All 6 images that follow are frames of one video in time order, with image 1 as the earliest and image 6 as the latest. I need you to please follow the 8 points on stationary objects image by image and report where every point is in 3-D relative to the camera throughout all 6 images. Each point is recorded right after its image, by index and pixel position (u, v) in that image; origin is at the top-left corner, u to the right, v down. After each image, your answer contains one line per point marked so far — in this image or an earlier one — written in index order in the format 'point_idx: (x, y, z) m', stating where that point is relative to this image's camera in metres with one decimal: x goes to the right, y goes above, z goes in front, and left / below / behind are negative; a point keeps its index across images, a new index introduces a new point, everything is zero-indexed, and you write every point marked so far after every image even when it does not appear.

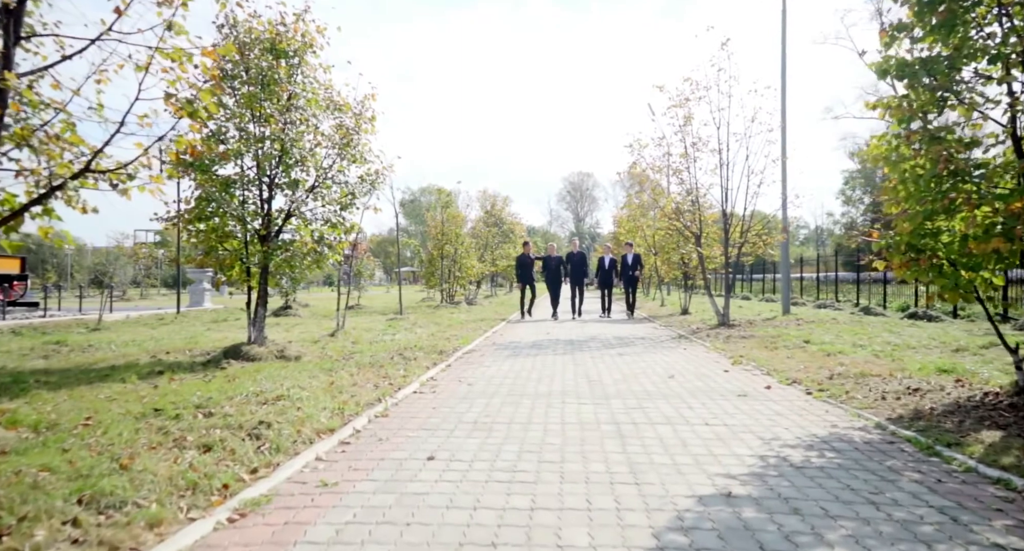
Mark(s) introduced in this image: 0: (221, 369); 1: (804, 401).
0: (-3.9, -1.3, +8.2) m
1: (+3.0, -1.3, +6.1) m
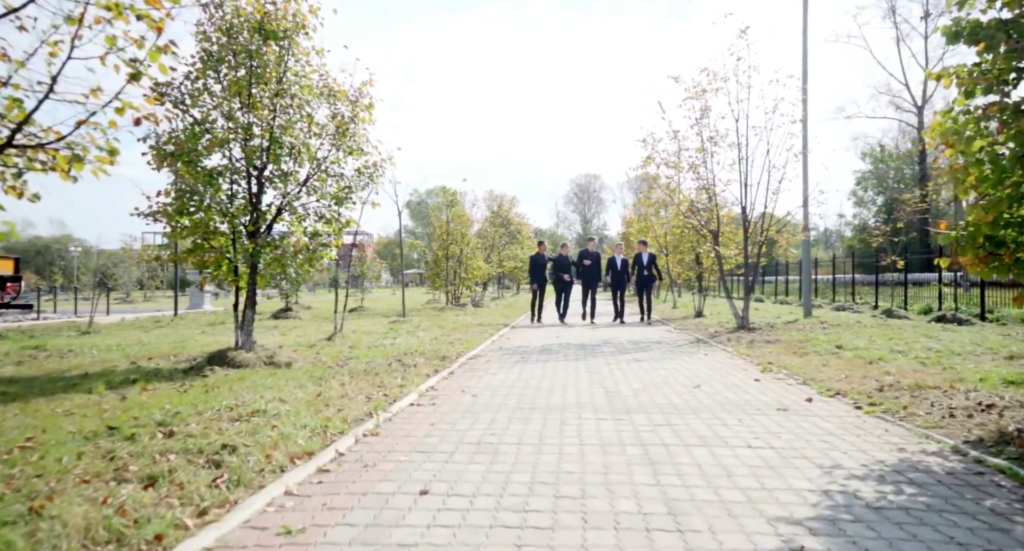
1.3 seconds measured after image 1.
0: (-3.8, -1.3, +7.4) m
1: (+3.0, -1.3, +5.3) m
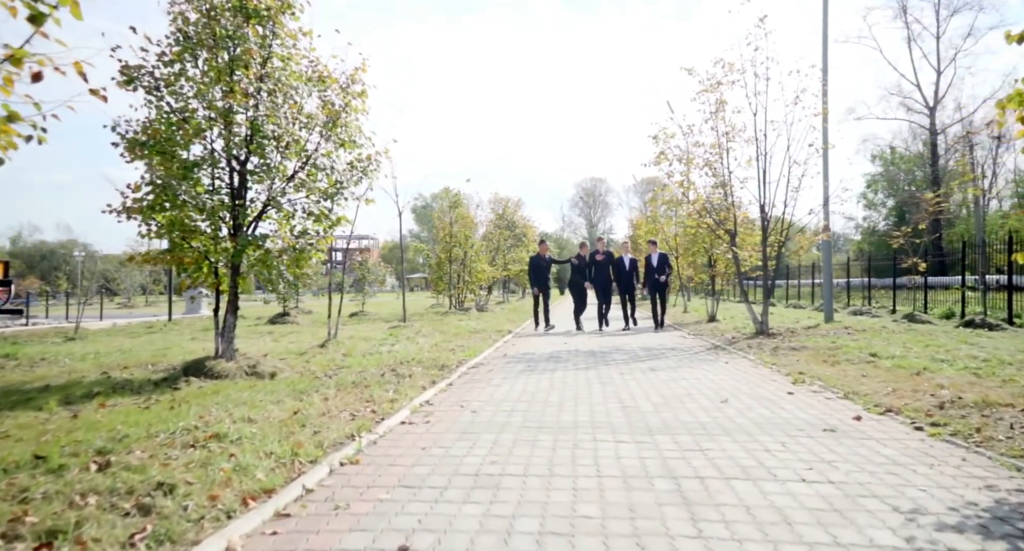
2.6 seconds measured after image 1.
0: (-3.8, -1.3, +6.7) m
1: (+3.1, -1.3, +4.5) m
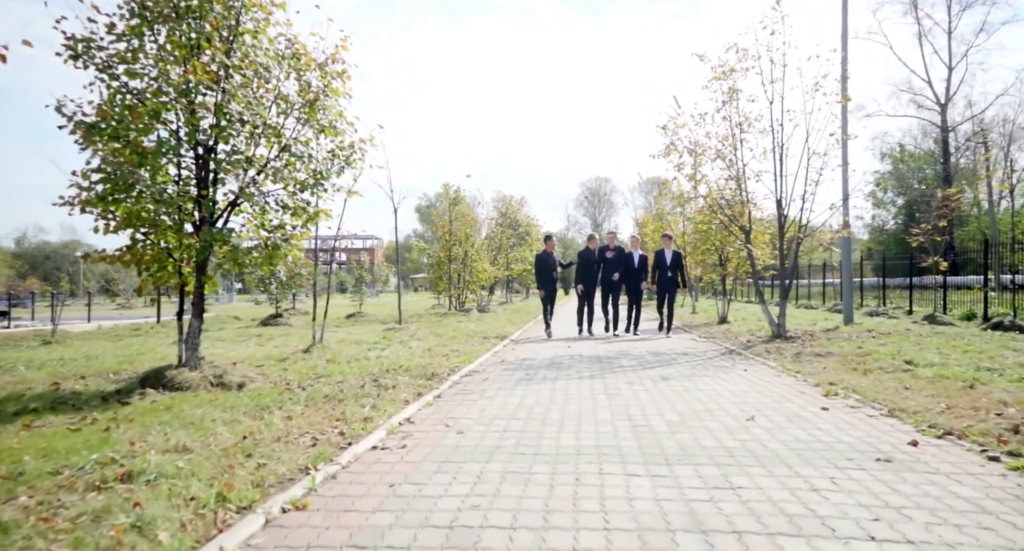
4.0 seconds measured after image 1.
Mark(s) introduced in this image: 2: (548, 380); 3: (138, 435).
0: (-3.8, -1.3, +5.9) m
1: (+3.0, -1.3, +3.6) m
2: (+0.5, -1.5, +8.4) m
3: (-2.8, -1.2, +4.5) m
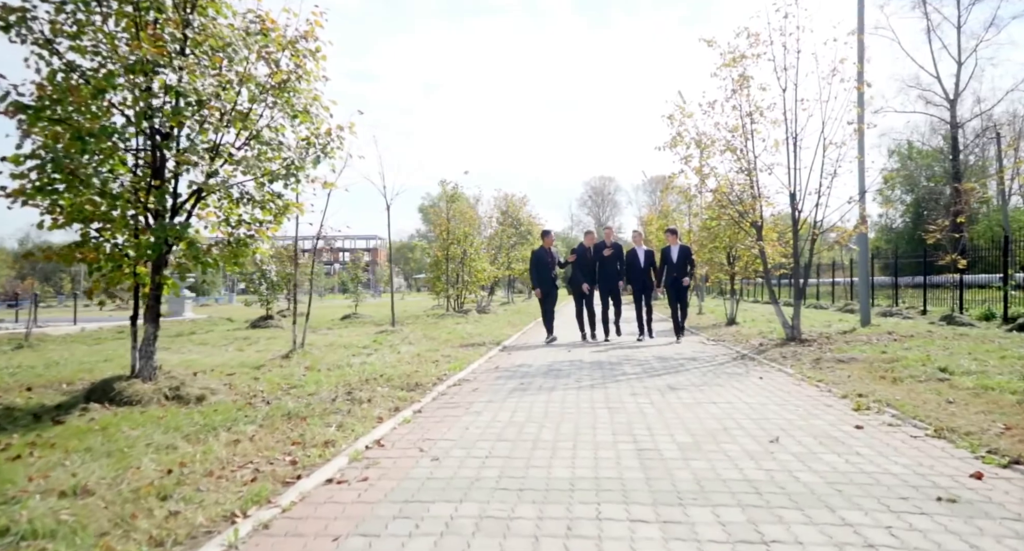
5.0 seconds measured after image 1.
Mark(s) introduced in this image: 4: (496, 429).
0: (-3.9, -1.3, +5.2) m
1: (+2.9, -1.2, +2.9) m
2: (+0.4, -1.4, +7.6) m
3: (-2.9, -1.2, +3.8) m
4: (-0.1, -1.4, +5.4) m
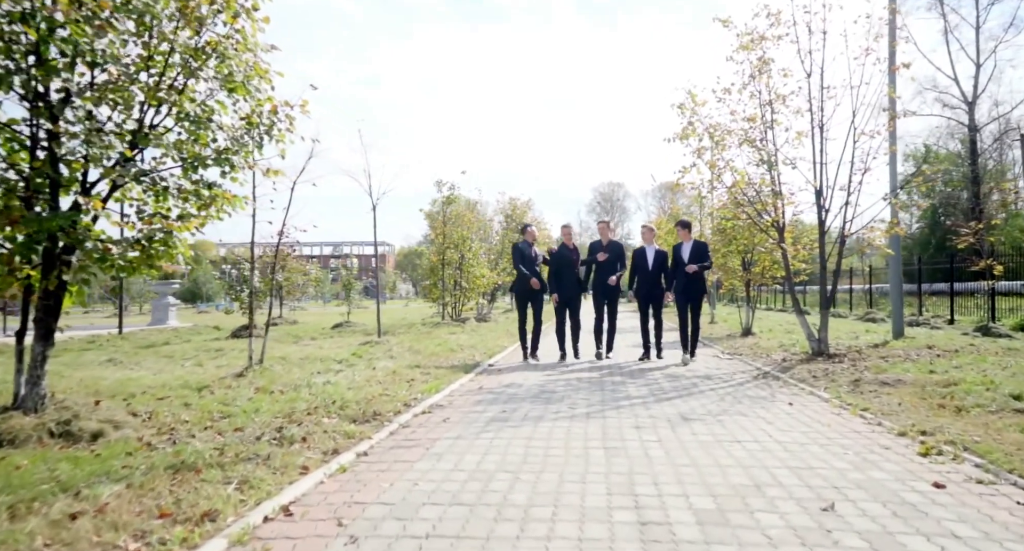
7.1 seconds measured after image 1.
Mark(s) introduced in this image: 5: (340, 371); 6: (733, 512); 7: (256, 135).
0: (-4.2, -1.3, +3.9) m
1: (+2.6, -1.3, +1.5) m
2: (+0.2, -1.5, +6.3) m
3: (-3.2, -1.2, +2.5) m
4: (-0.4, -1.4, +4.1) m
5: (-2.7, -1.5, +9.7) m
6: (+1.3, -1.4, +3.6) m
7: (-2.7, +1.5, +6.5) m
